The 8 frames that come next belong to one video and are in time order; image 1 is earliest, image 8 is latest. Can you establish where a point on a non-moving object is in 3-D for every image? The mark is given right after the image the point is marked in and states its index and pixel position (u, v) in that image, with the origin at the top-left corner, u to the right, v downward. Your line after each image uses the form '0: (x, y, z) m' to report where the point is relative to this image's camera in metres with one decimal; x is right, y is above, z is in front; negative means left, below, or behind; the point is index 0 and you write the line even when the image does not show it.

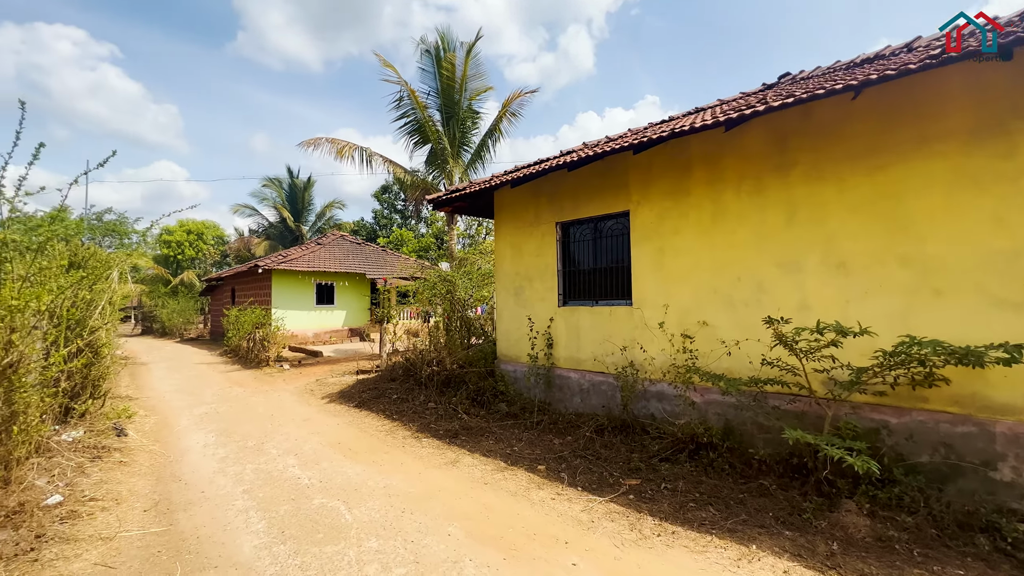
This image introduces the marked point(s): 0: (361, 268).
0: (-6.6, +0.9, +19.8) m
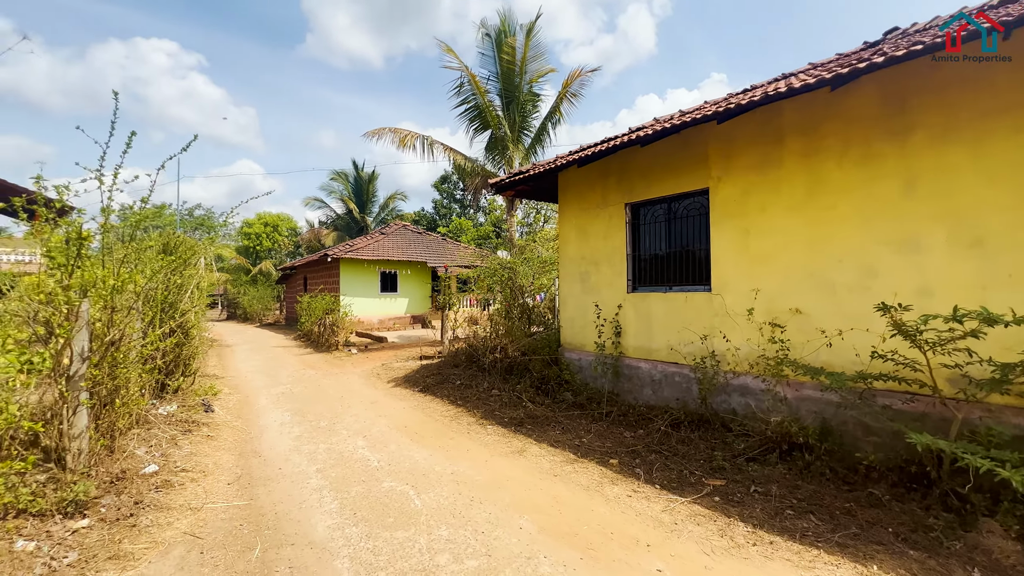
0: (-4.0, +1.4, +20.2) m
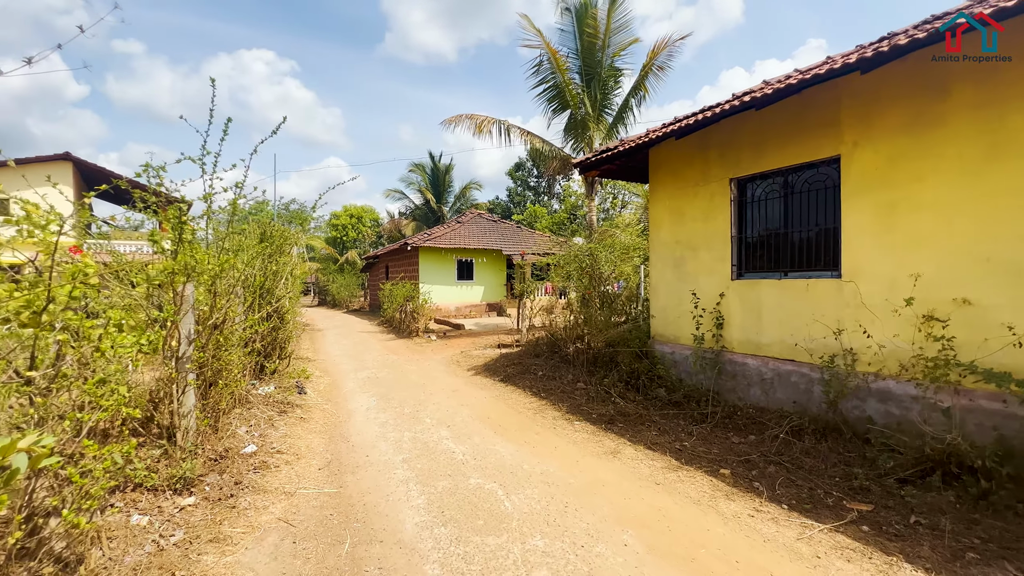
0: (-0.6, +1.9, +20.2) m
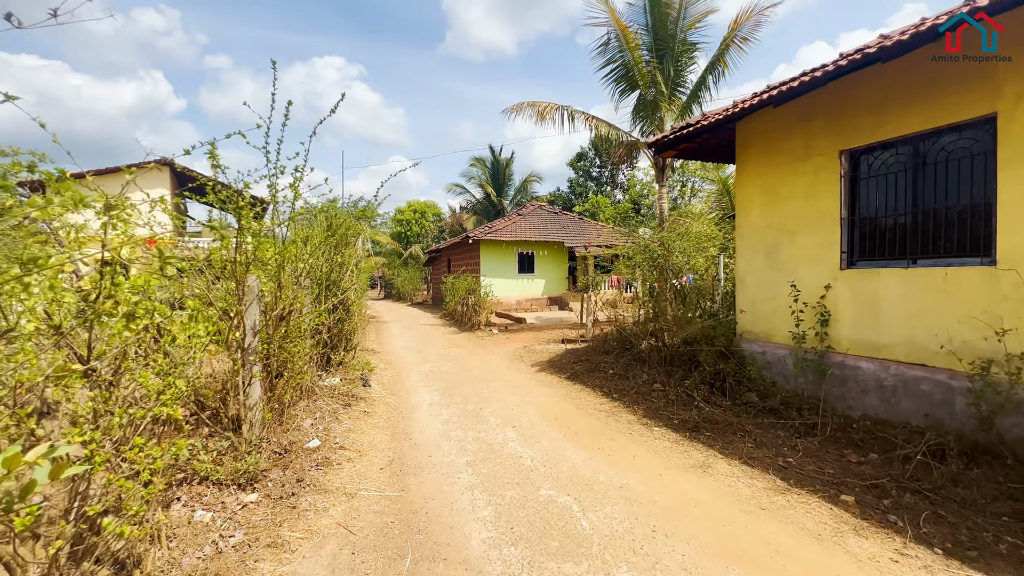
0: (+2.1, +2.2, +19.7) m
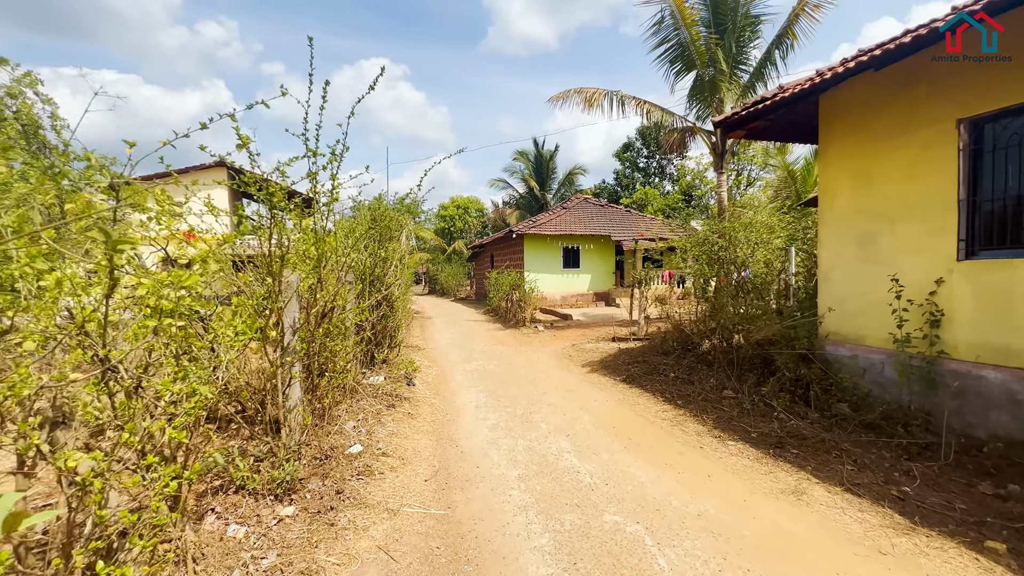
0: (+4.0, +2.4, +18.9) m
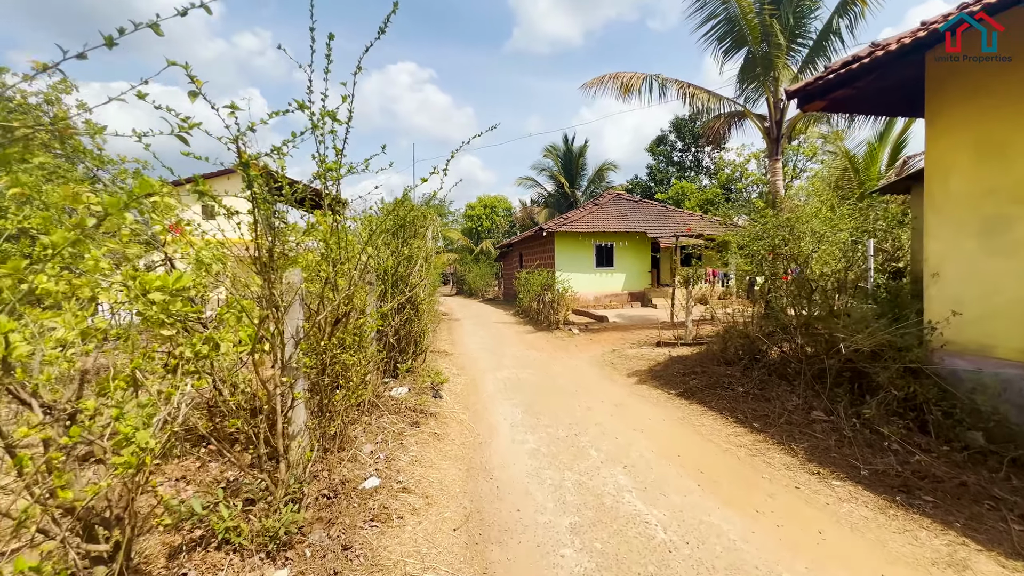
0: (+5.2, +2.4, +18.0) m
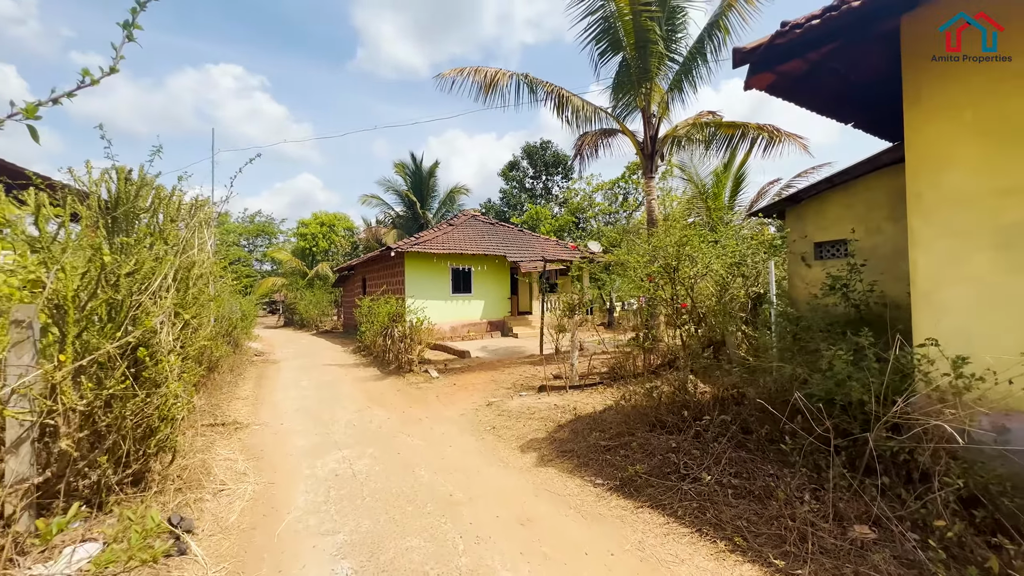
0: (-0.4, +1.4, +16.6) m
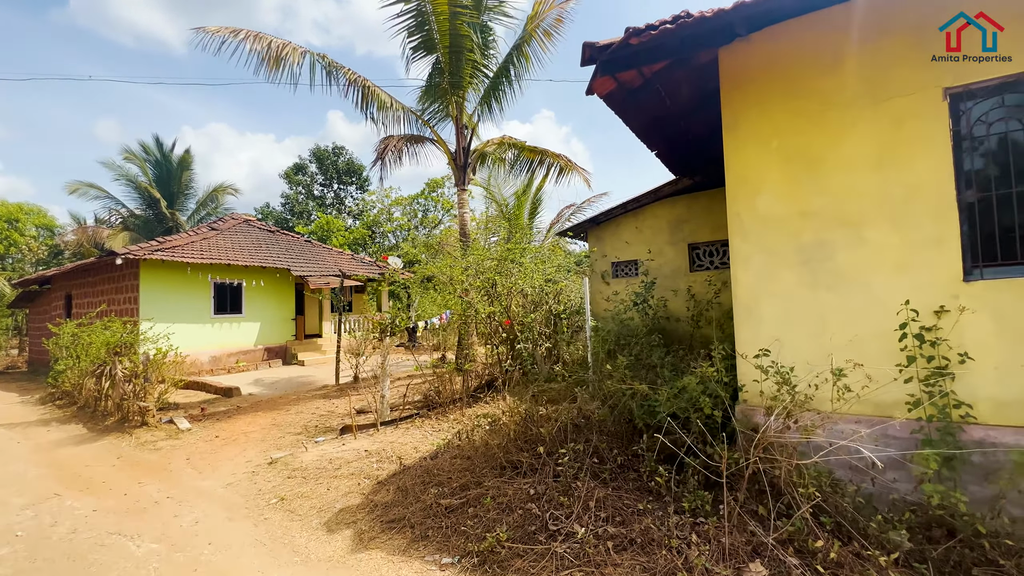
0: (-7.0, +0.8, +14.0) m
